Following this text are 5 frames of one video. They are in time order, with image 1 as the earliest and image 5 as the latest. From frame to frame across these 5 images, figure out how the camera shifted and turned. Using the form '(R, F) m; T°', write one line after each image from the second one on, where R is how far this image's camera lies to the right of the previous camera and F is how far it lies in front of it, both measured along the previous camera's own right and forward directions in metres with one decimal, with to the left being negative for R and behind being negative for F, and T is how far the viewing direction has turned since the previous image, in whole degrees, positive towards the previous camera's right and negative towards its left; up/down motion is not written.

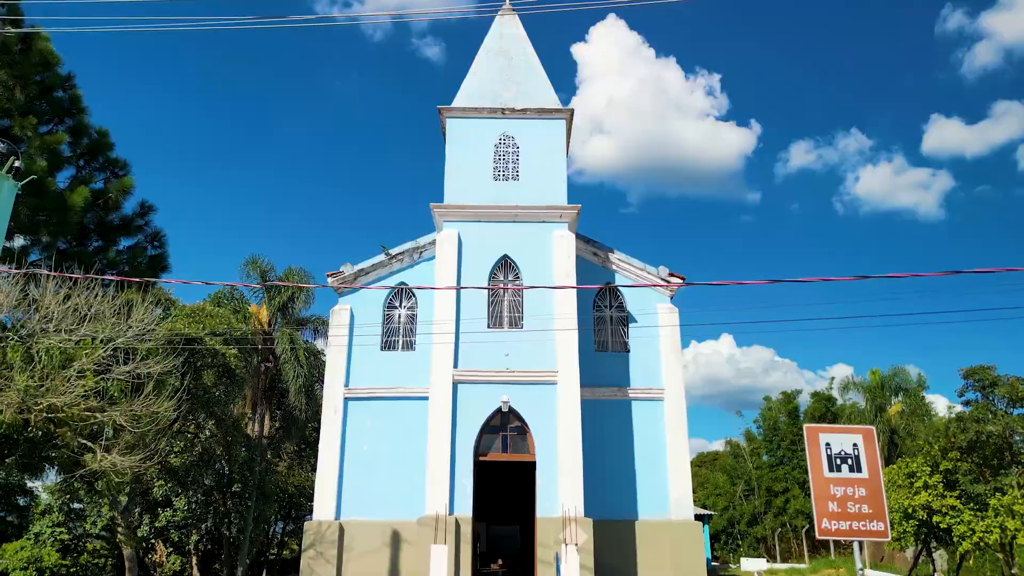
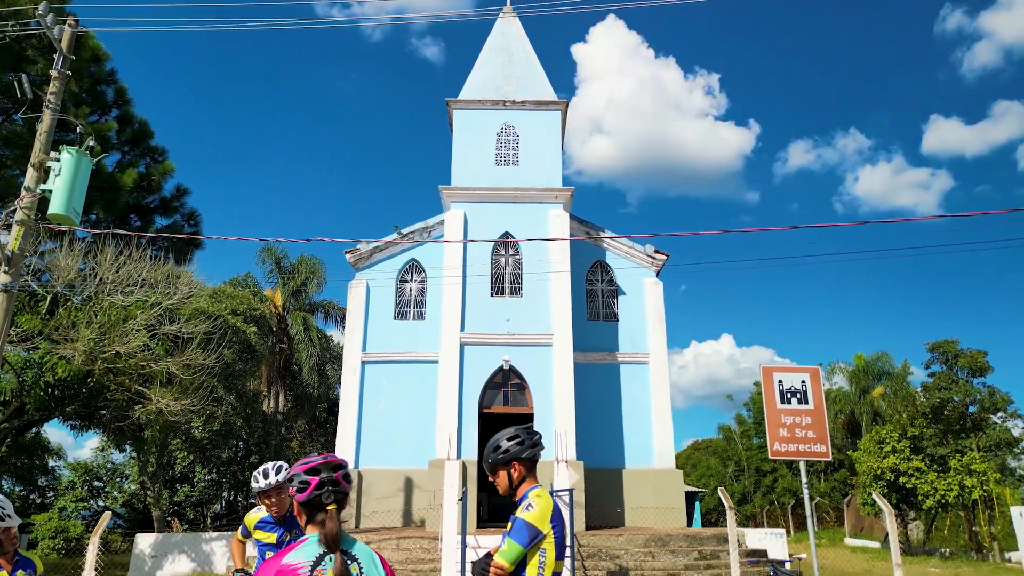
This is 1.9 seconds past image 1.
(0.0, -1.7) m; 0°
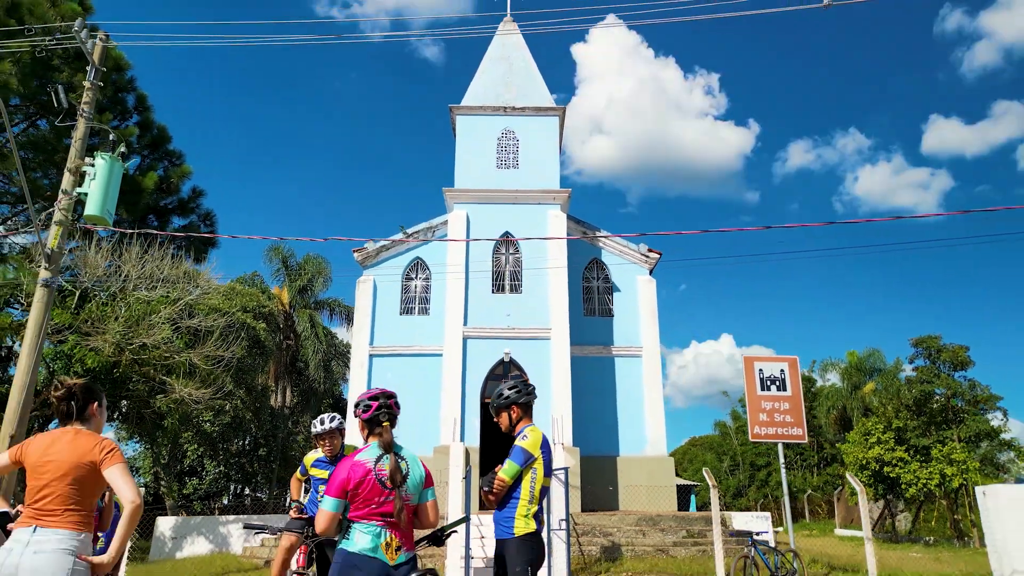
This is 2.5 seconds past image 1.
(0.0, -0.9) m; 0°
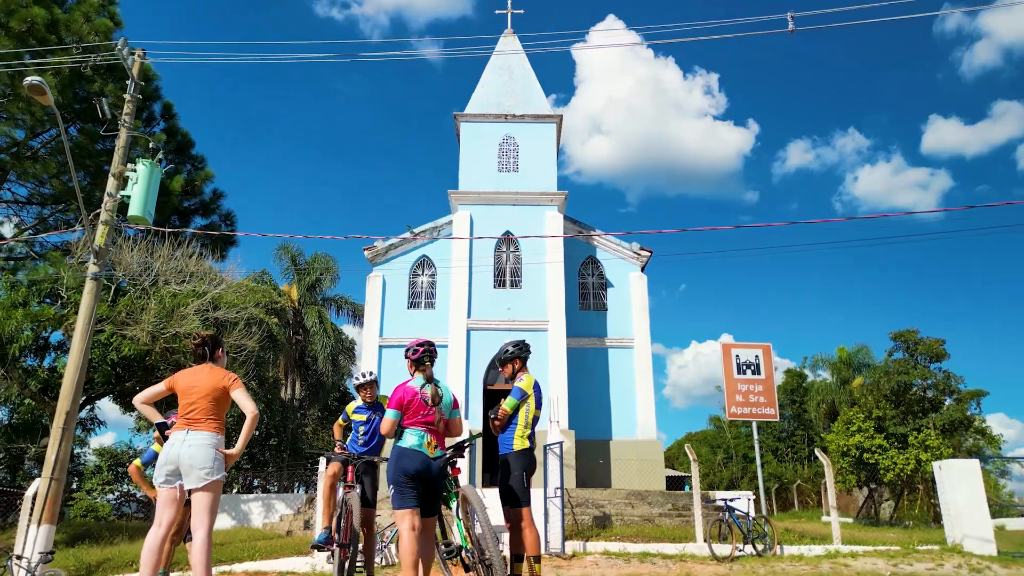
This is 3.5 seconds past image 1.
(0.0, -1.3) m; 0°
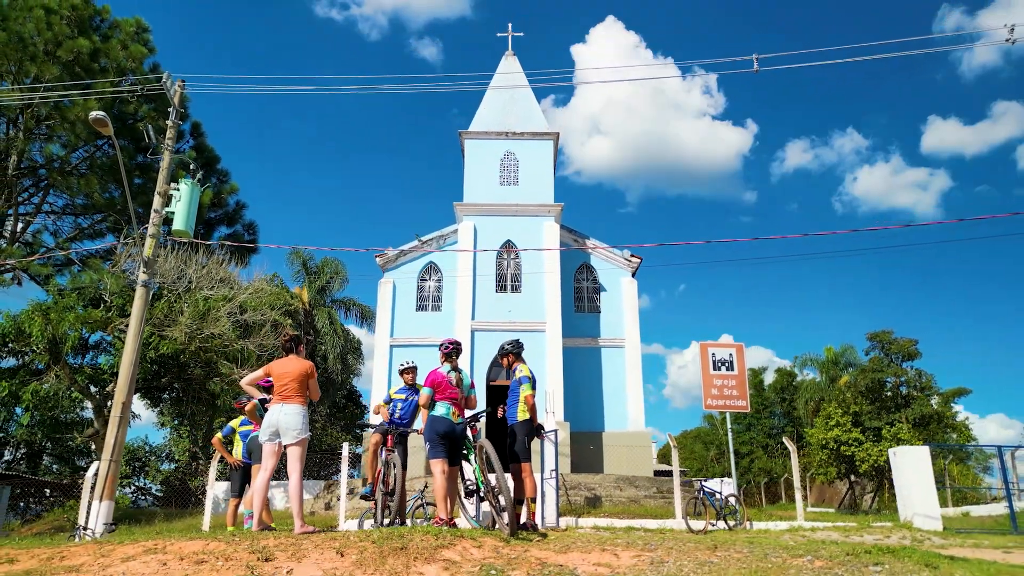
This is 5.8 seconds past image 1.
(0.0, -1.6) m; 0°
